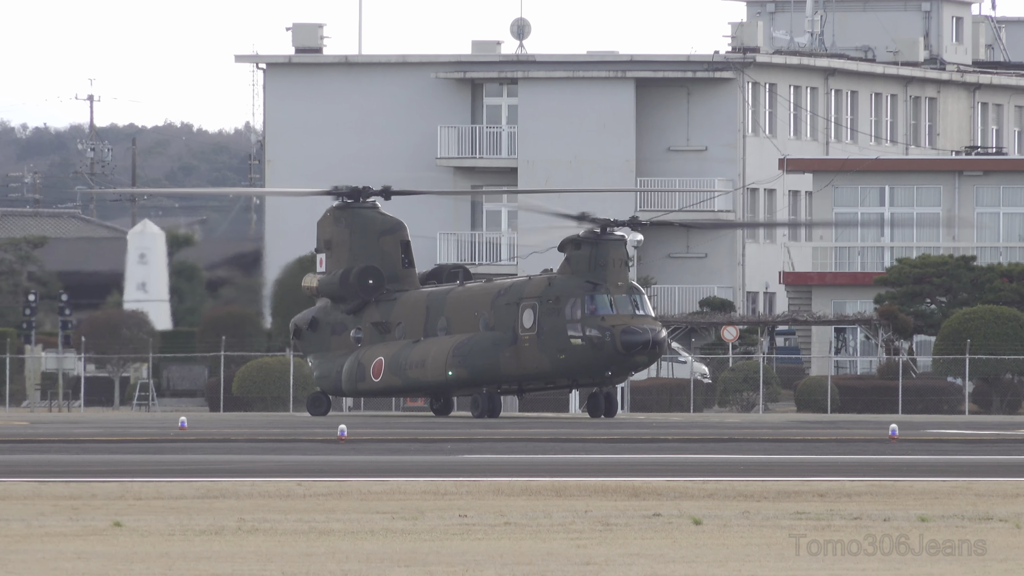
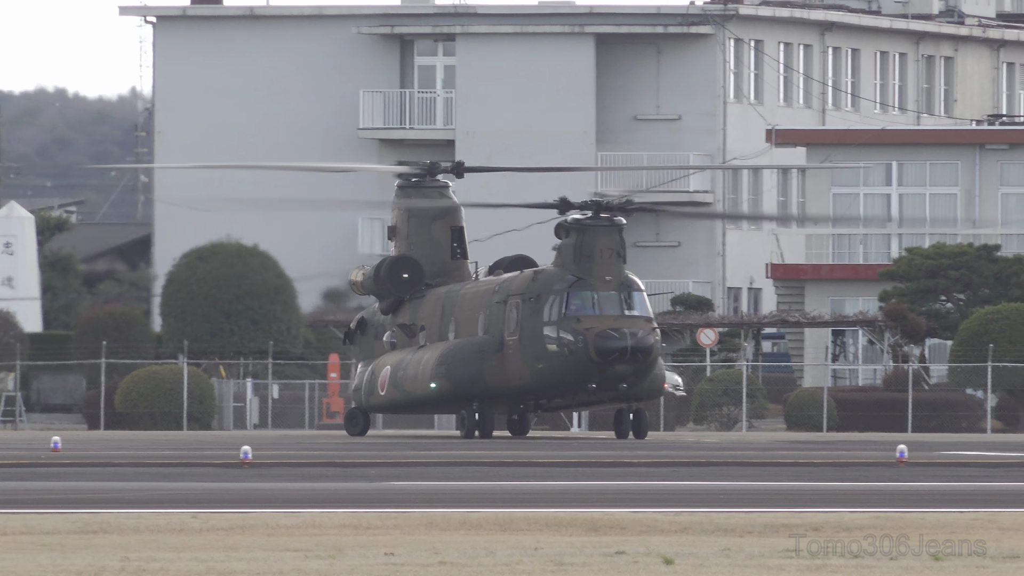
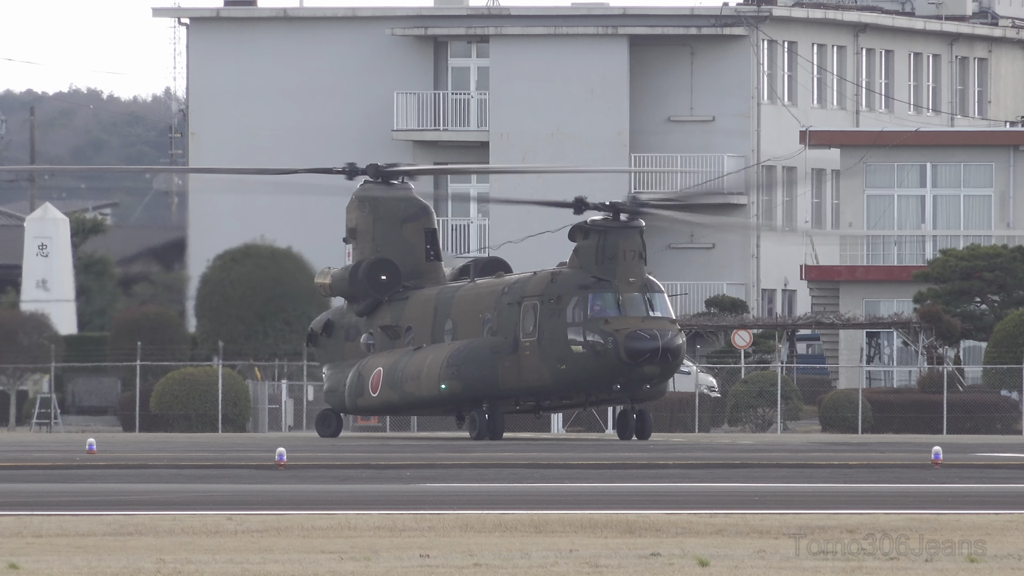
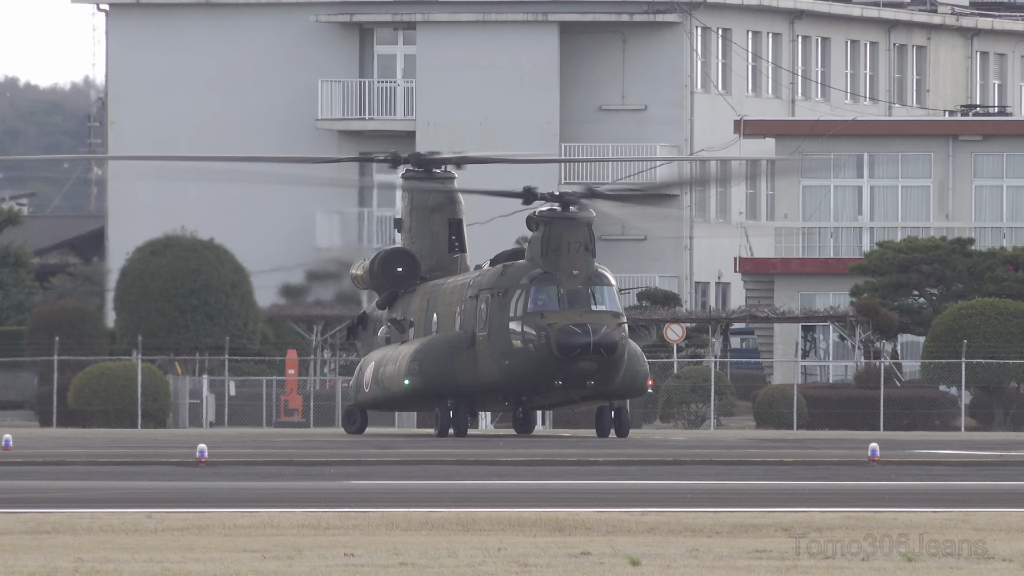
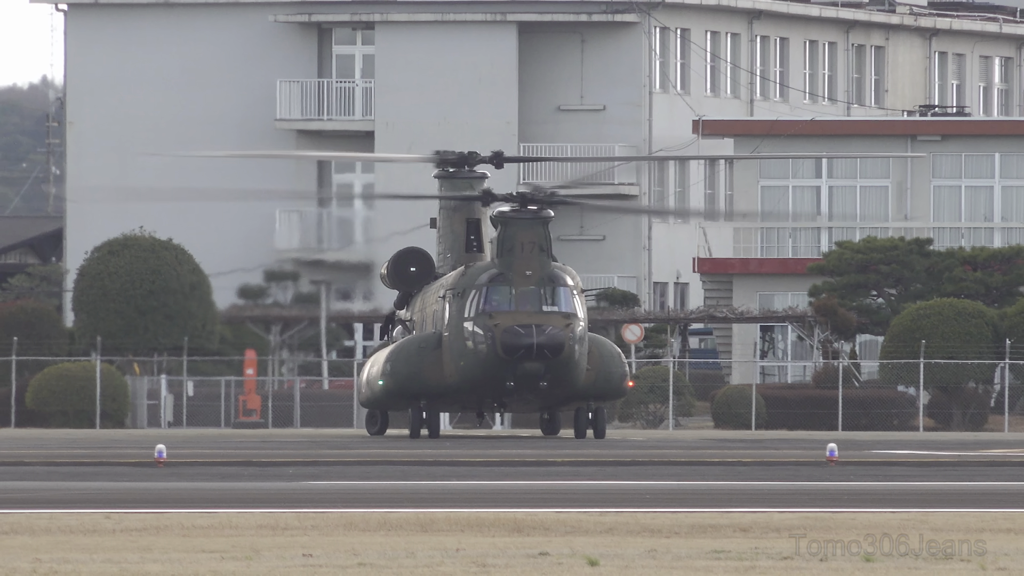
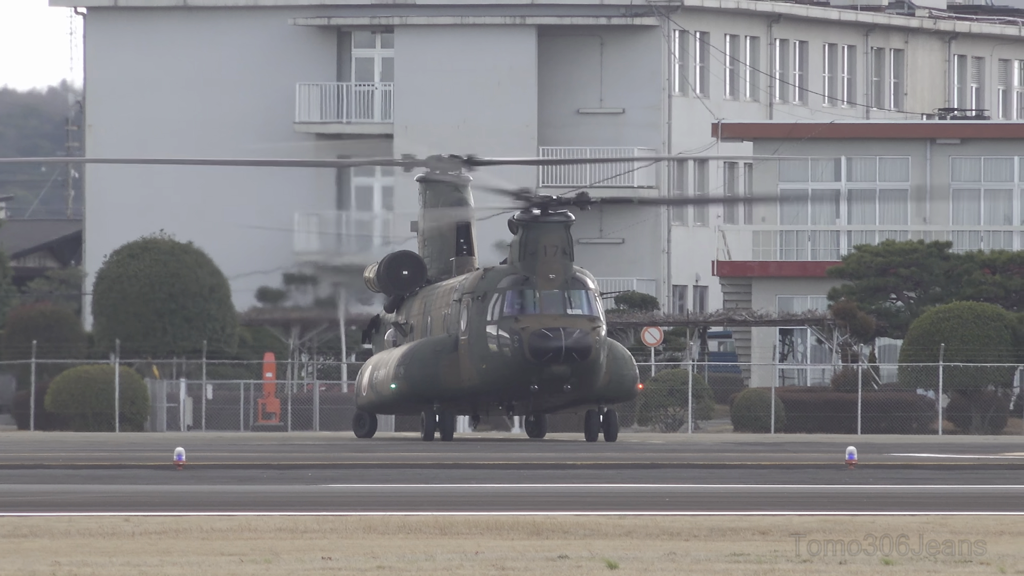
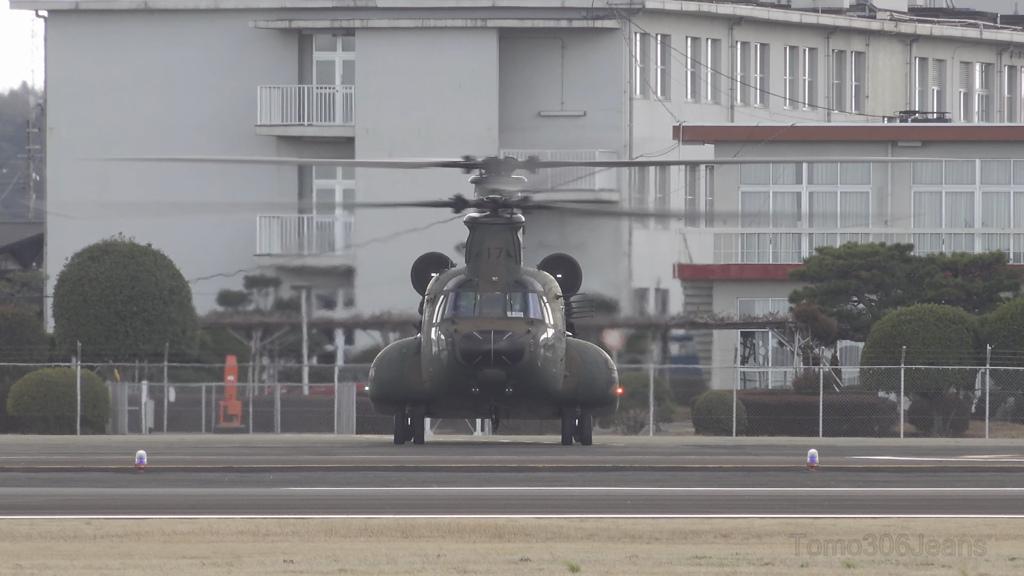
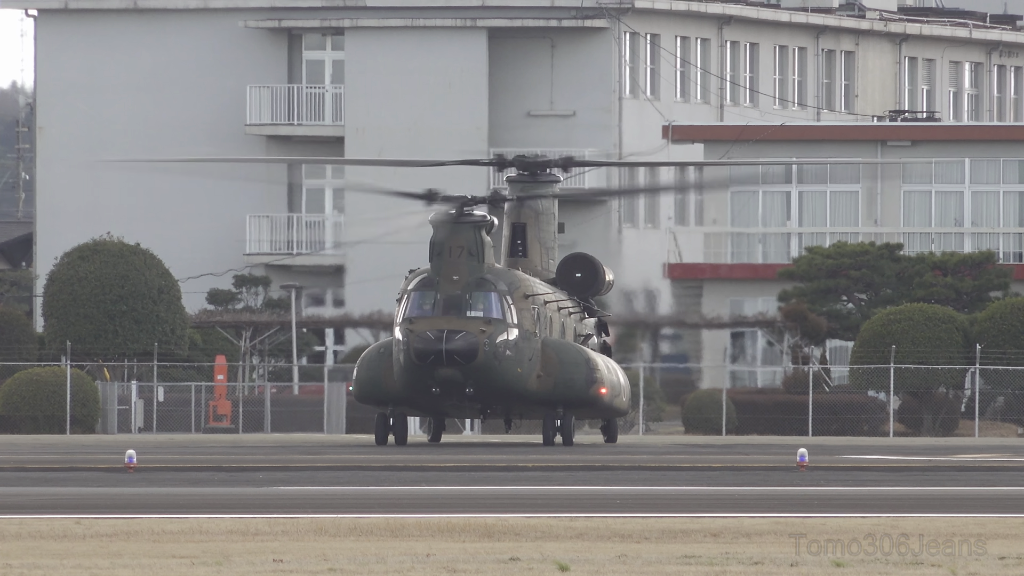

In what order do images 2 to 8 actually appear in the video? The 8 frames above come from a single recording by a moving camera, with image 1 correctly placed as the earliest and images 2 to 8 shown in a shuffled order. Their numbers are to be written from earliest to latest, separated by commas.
3, 2, 4, 6, 5, 7, 8
